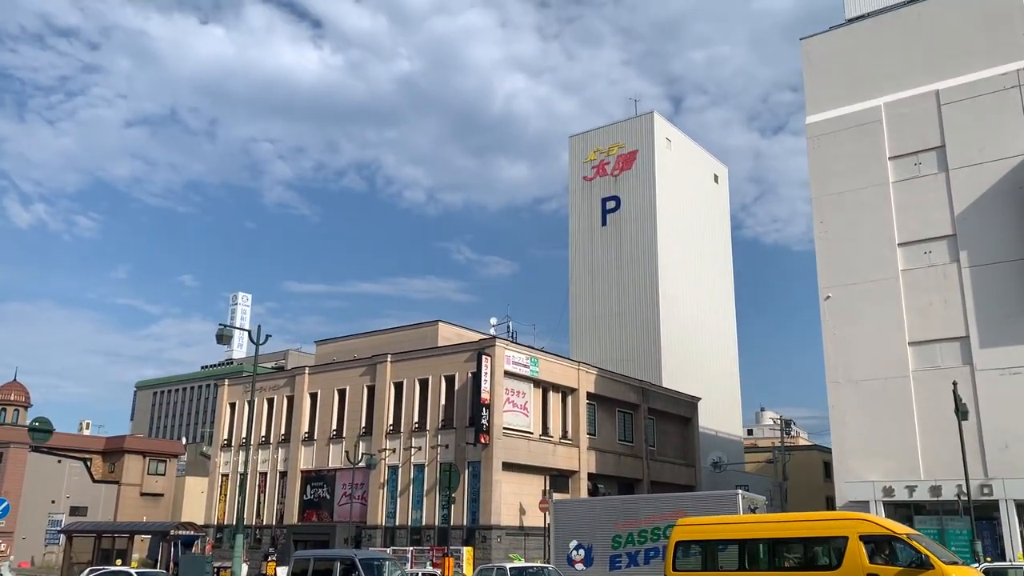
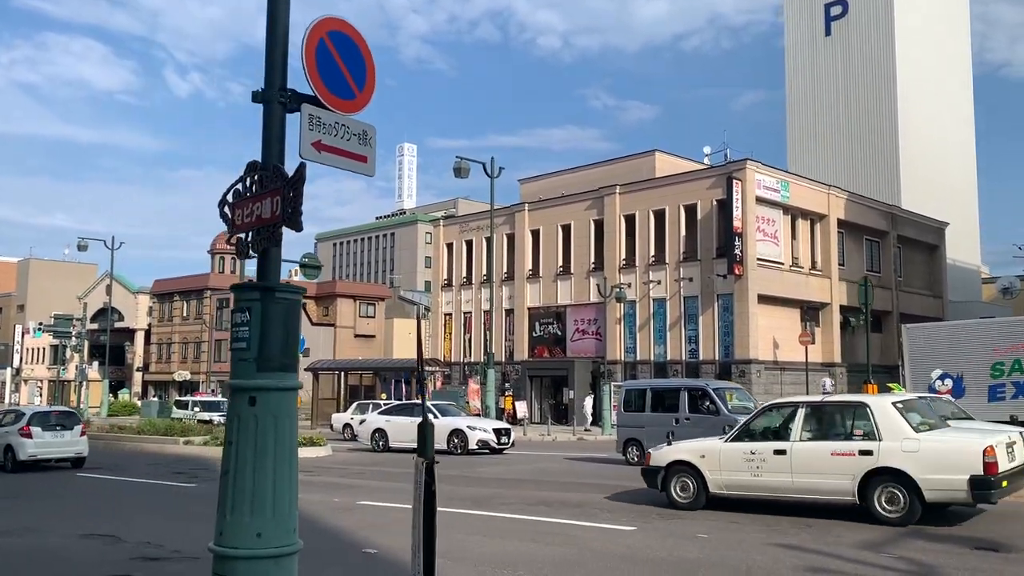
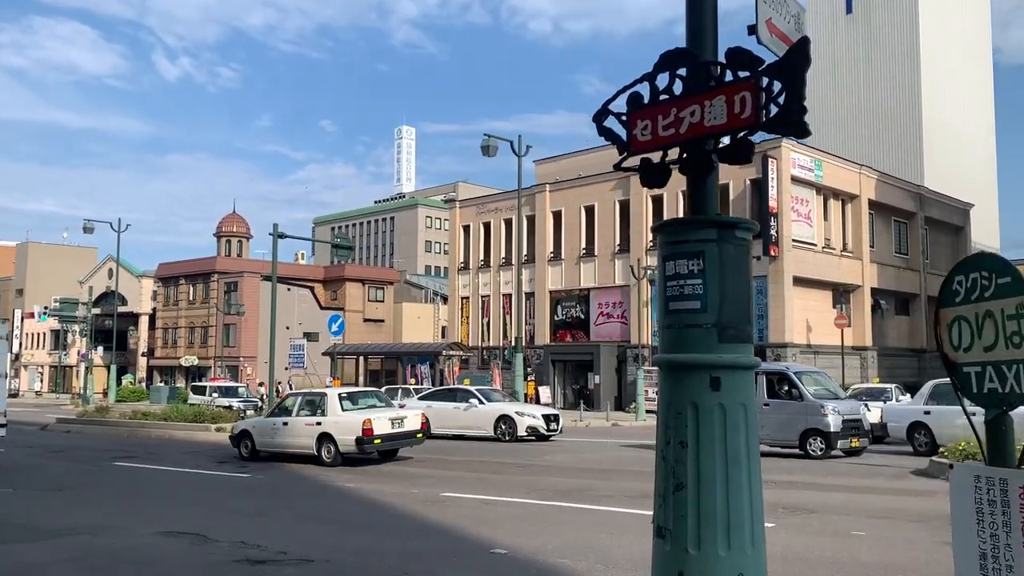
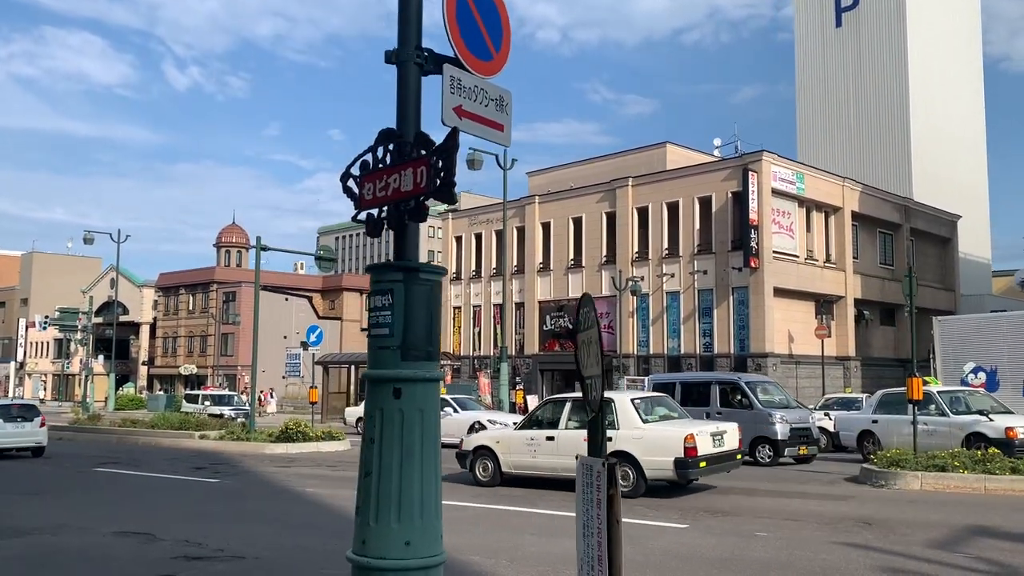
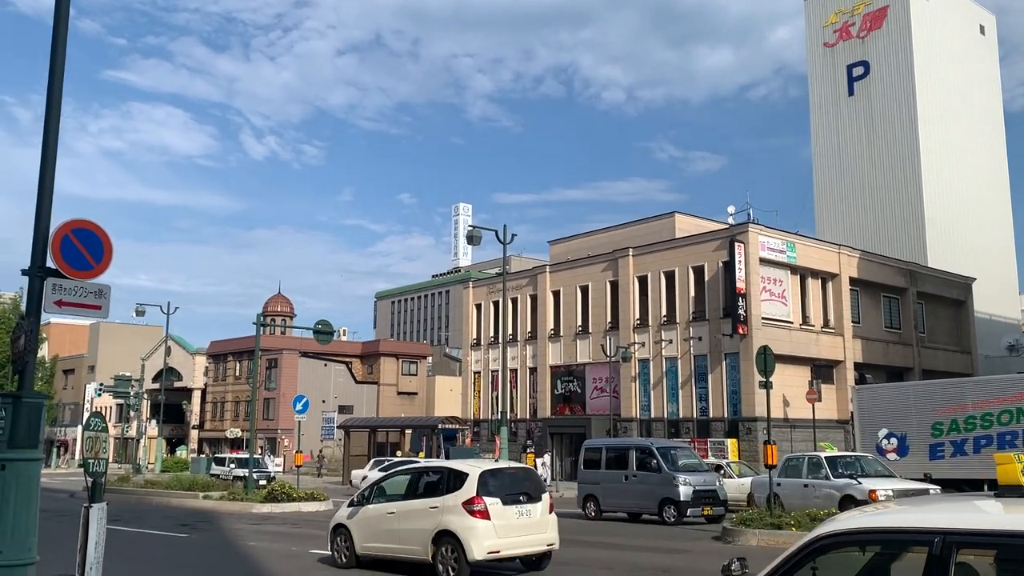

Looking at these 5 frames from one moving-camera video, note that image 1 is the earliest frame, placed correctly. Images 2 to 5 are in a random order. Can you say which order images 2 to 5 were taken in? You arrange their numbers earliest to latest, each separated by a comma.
5, 2, 4, 3
